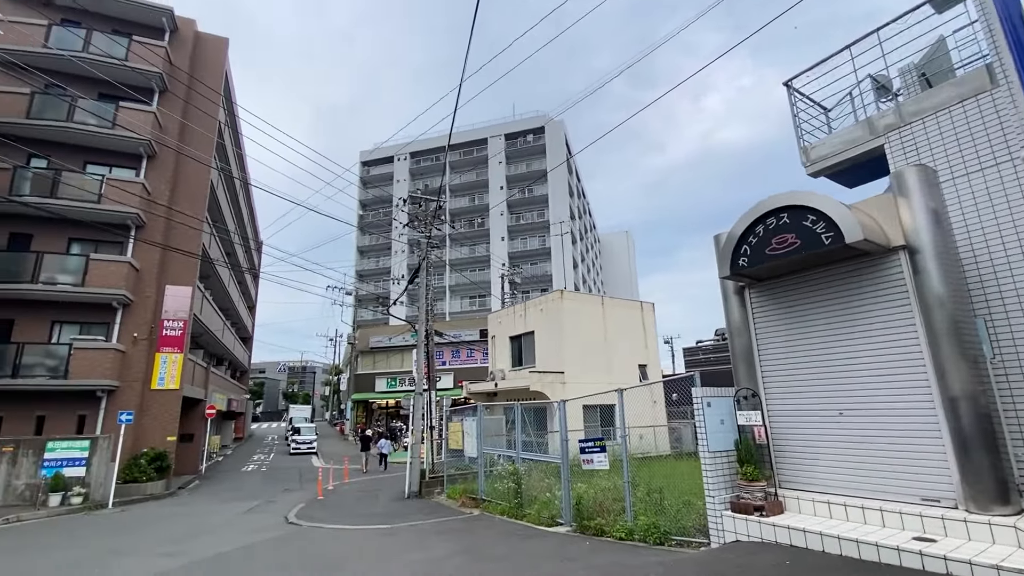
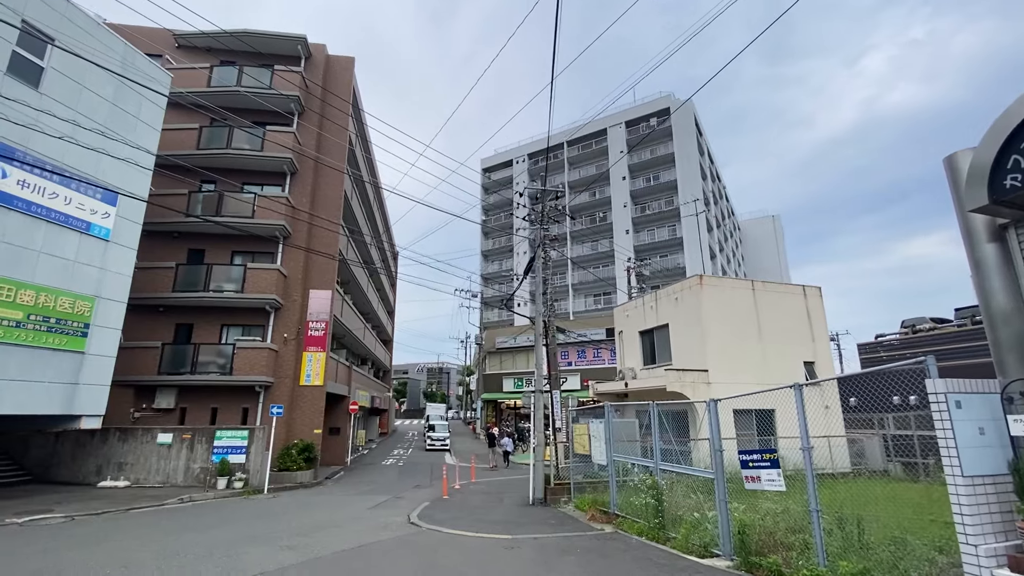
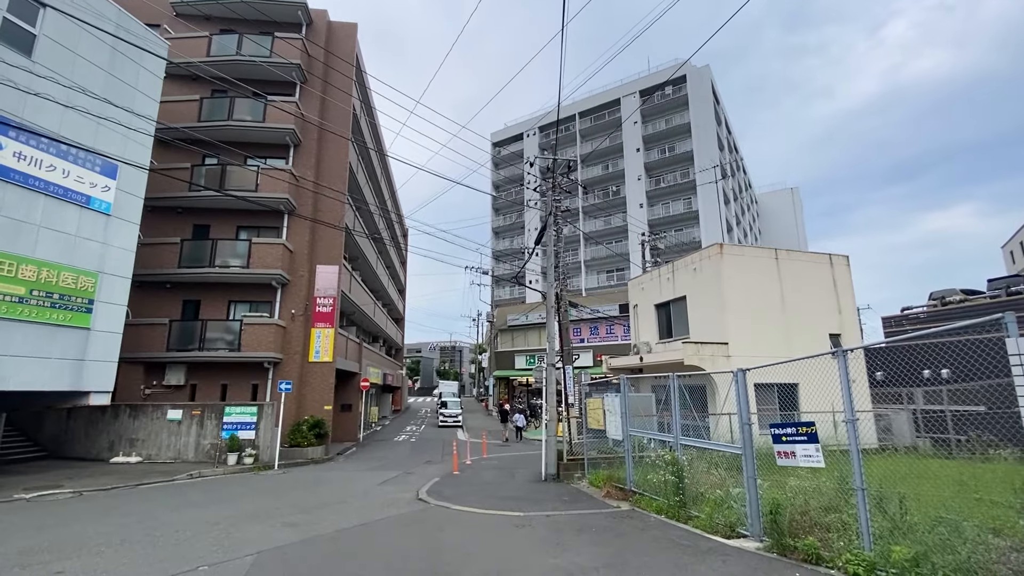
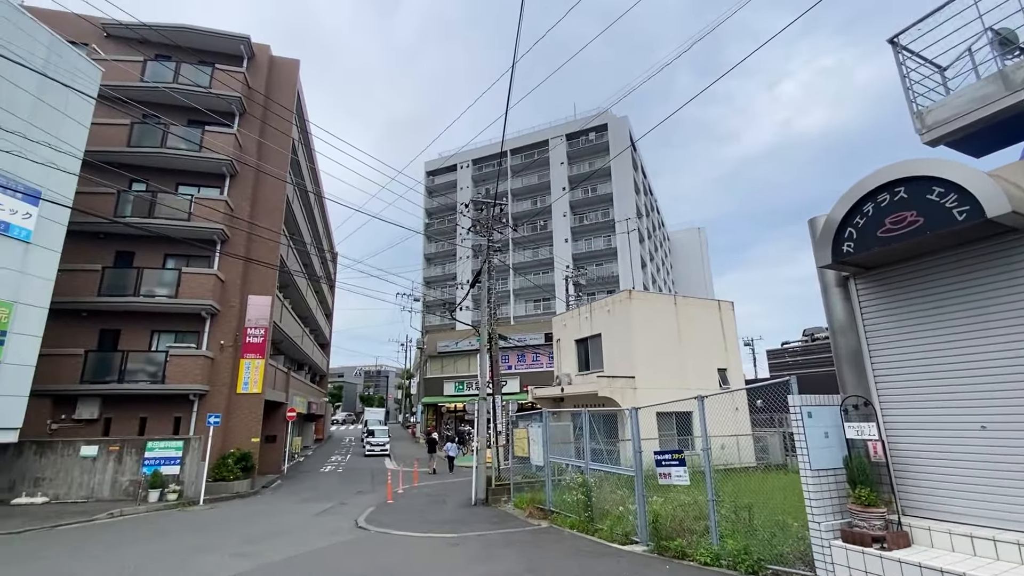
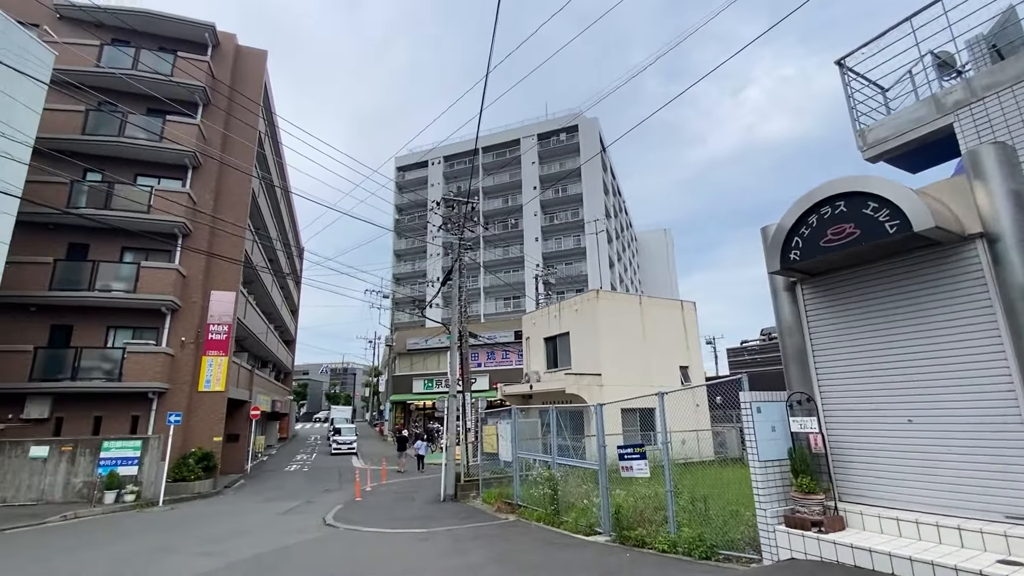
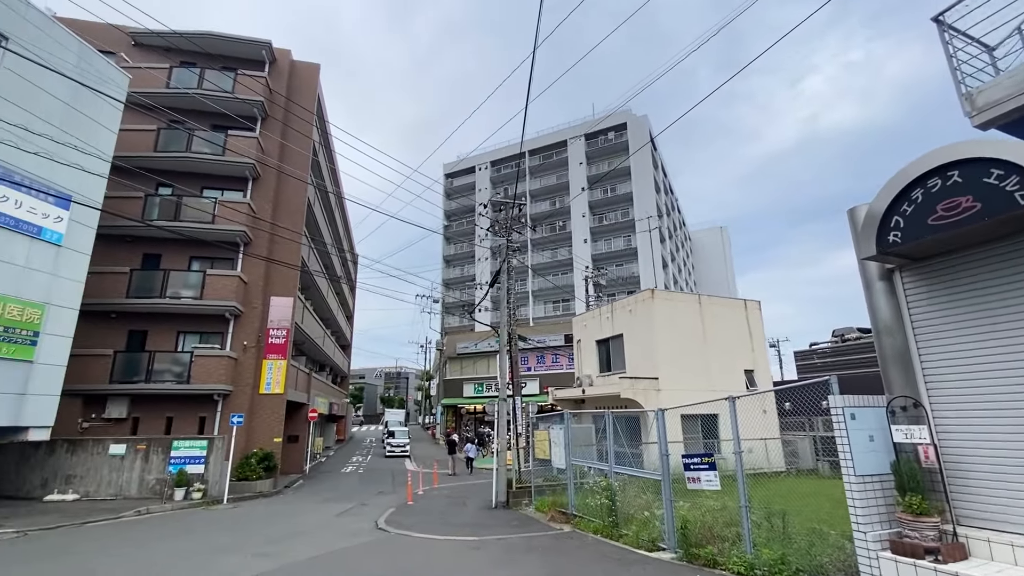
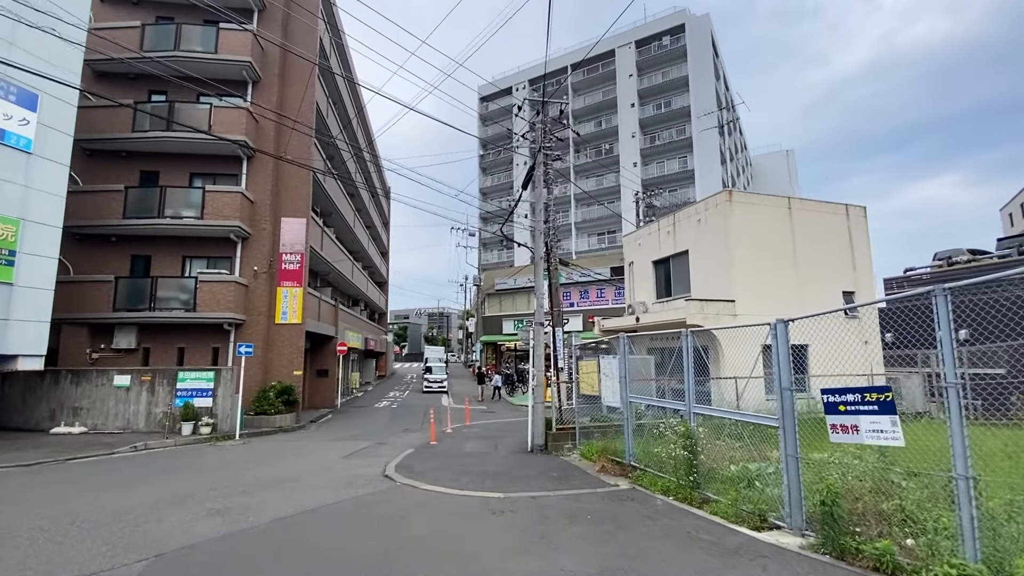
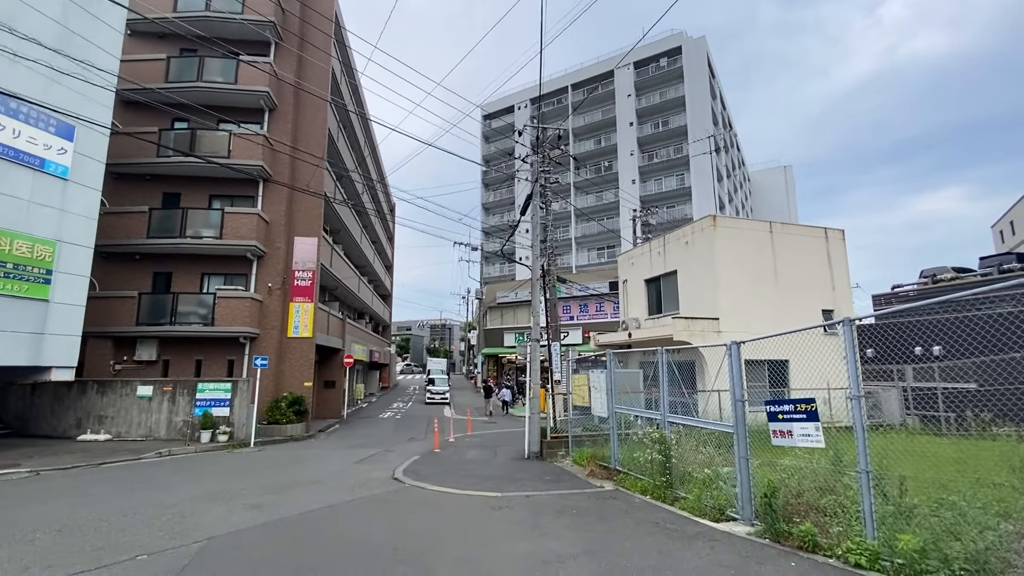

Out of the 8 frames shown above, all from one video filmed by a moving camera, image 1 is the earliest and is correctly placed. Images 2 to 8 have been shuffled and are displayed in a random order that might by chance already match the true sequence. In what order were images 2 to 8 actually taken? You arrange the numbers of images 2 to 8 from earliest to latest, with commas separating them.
5, 4, 6, 2, 3, 8, 7
